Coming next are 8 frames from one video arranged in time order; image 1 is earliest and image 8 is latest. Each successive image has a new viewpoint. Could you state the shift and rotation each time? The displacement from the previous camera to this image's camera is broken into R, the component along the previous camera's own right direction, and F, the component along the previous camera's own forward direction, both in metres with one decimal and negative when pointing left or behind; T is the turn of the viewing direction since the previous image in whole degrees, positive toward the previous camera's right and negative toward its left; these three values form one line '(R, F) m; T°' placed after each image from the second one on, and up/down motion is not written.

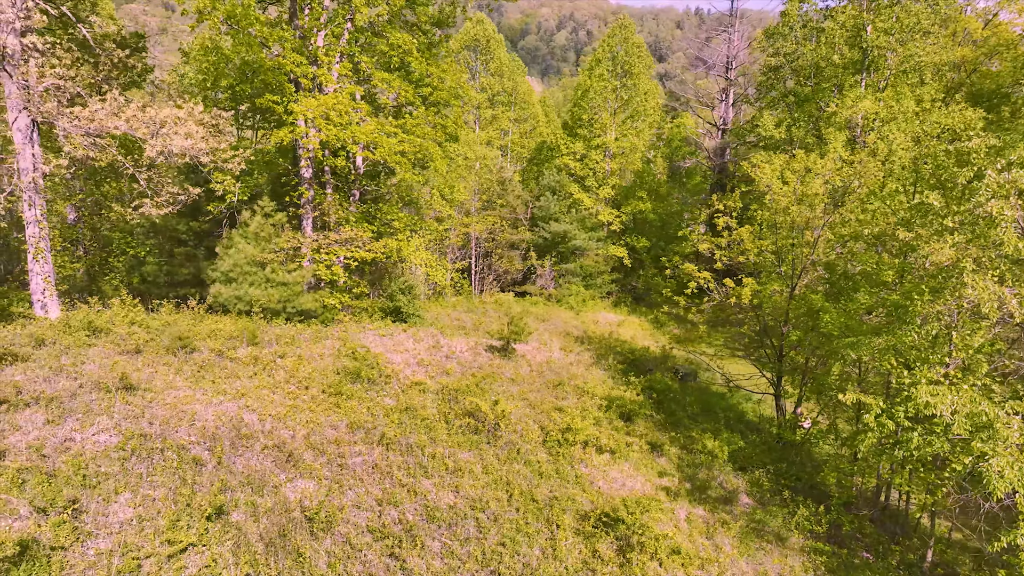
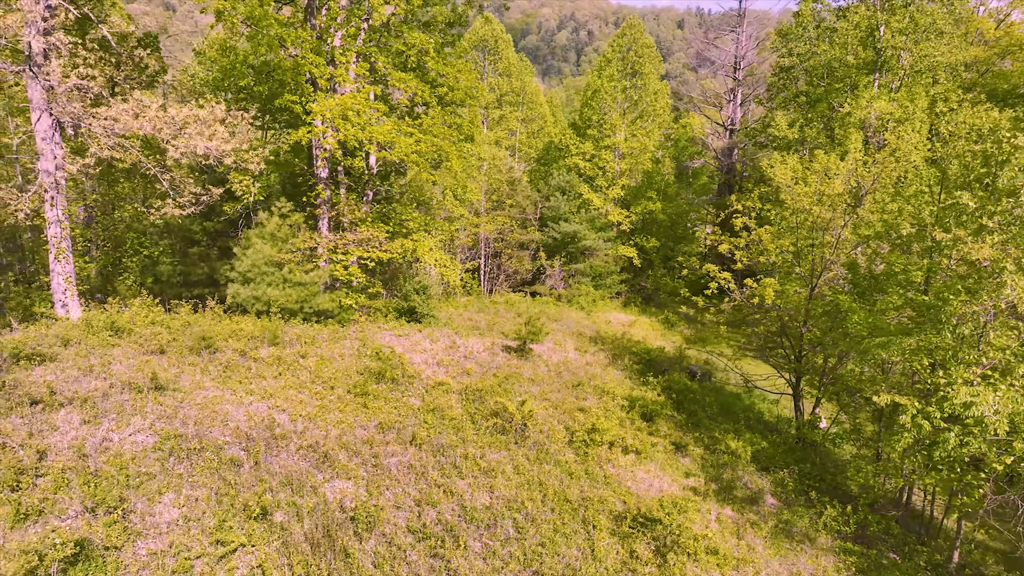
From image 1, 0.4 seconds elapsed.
(-0.5, 0.0) m; 0°
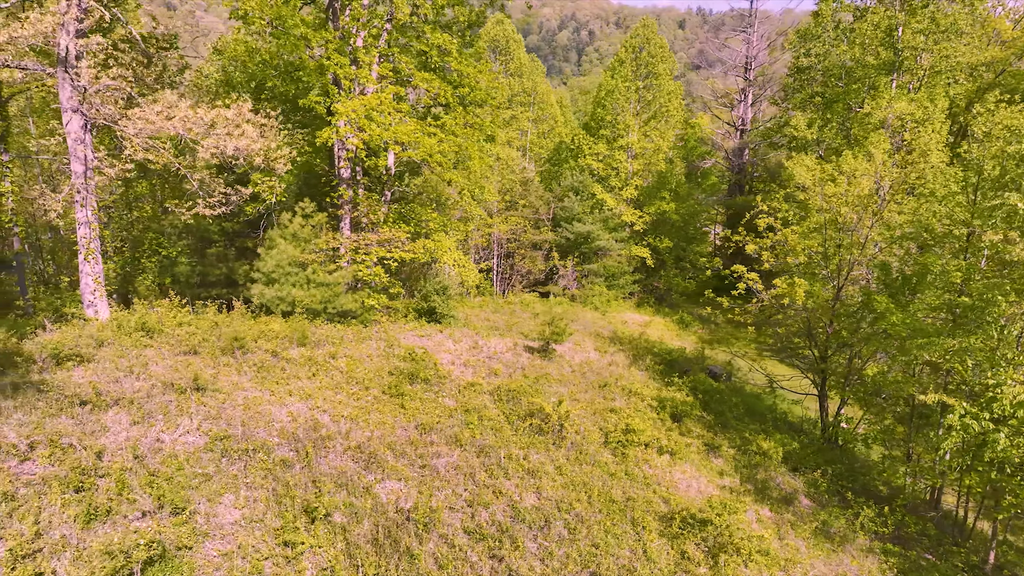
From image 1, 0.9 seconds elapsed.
(-0.7, 0.0) m; 0°
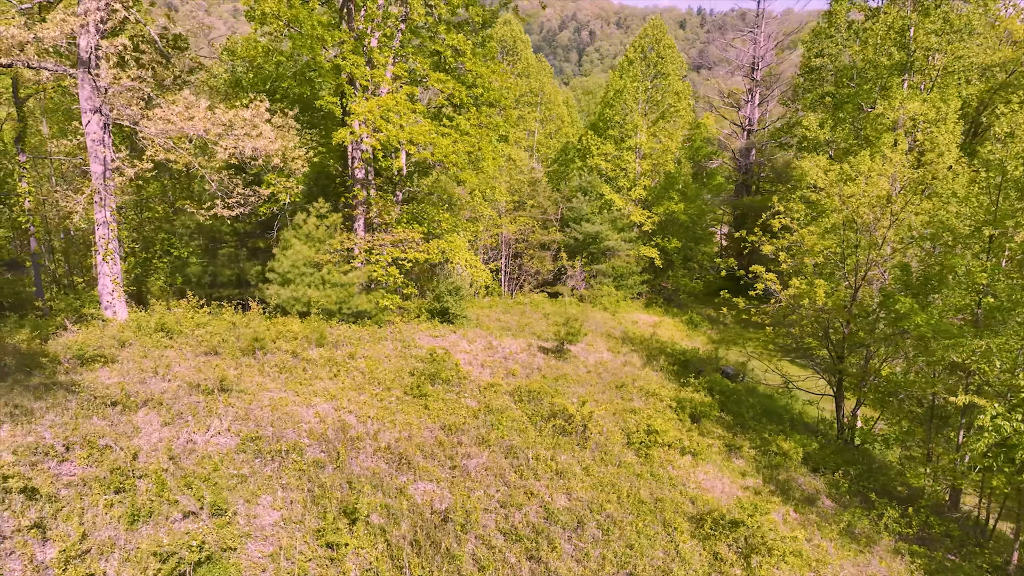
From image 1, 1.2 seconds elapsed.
(-0.4, 0.0) m; 0°
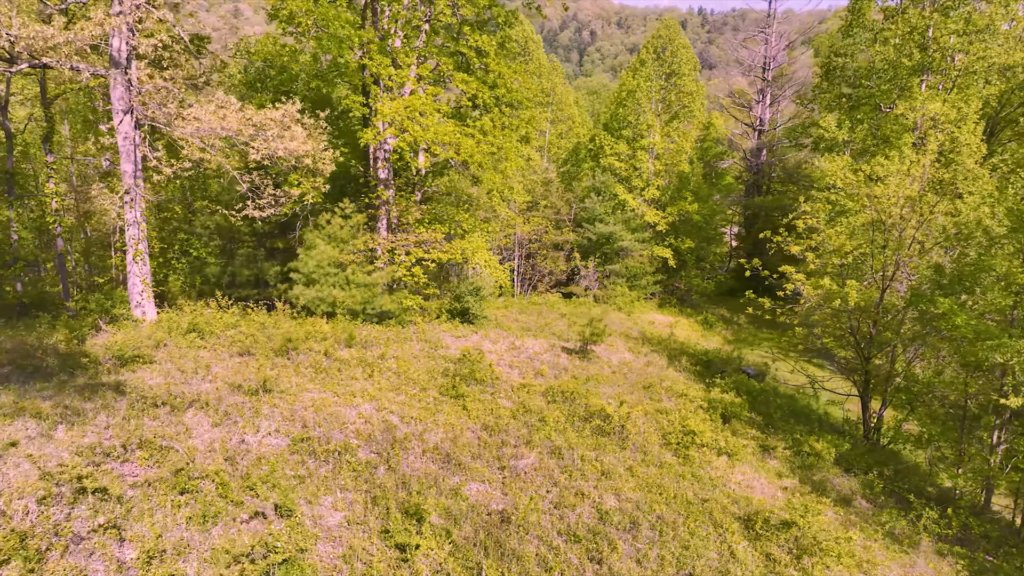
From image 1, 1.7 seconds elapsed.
(-0.7, 0.0) m; 0°
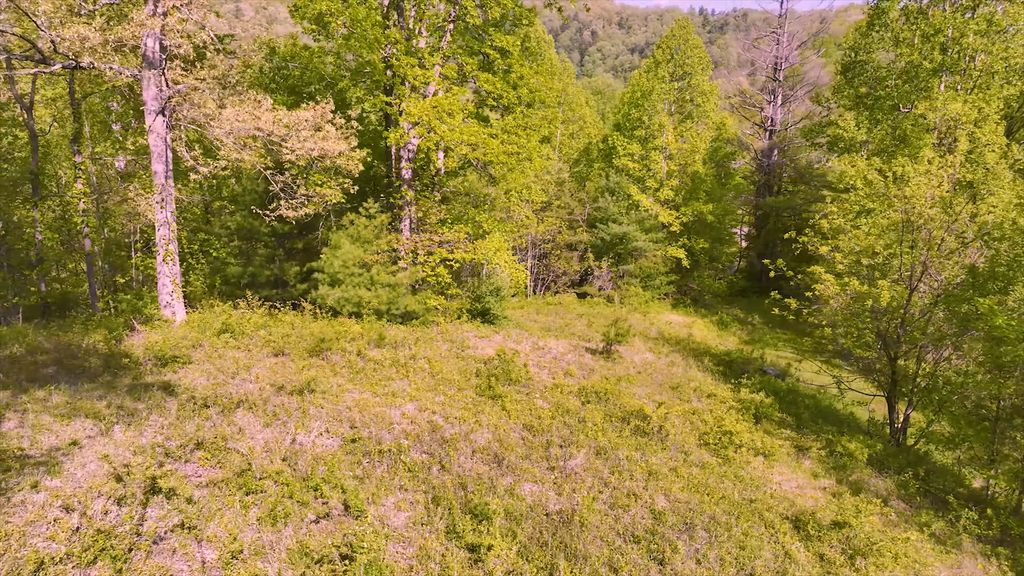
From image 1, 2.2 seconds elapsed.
(-0.7, 0.0) m; 0°
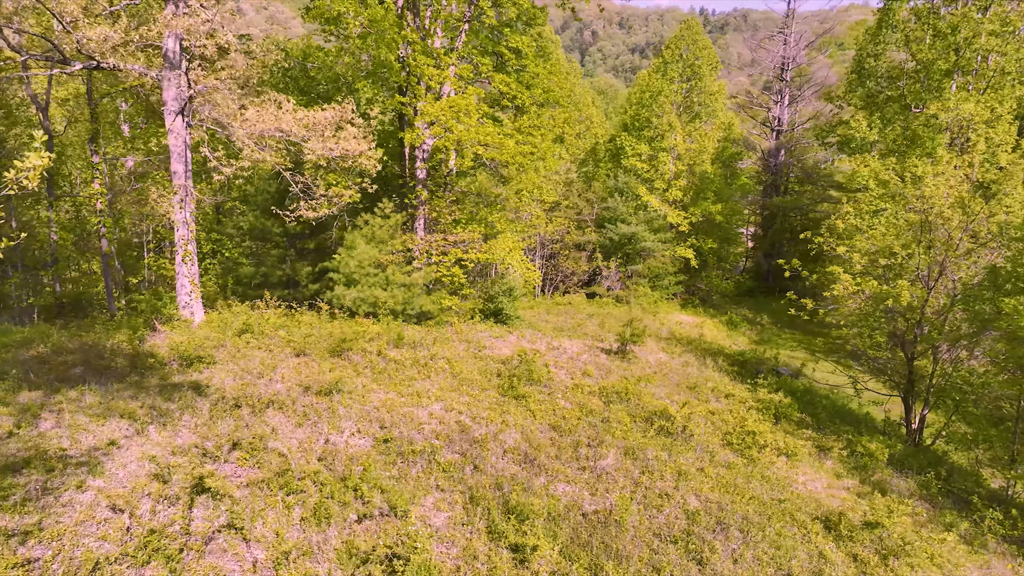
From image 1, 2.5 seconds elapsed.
(-0.5, 0.0) m; 0°
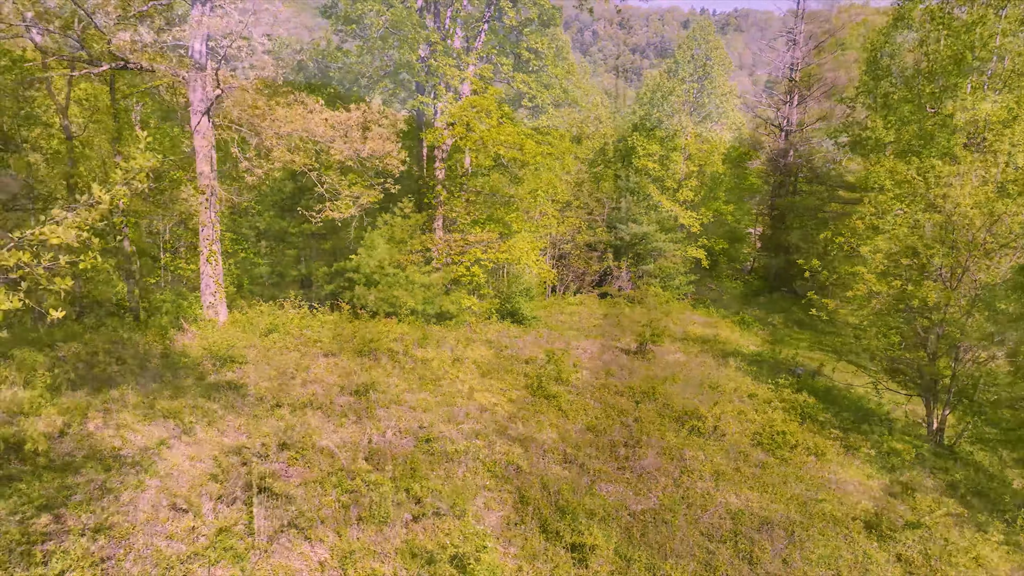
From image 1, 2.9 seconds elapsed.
(-0.6, 0.0) m; 0°
